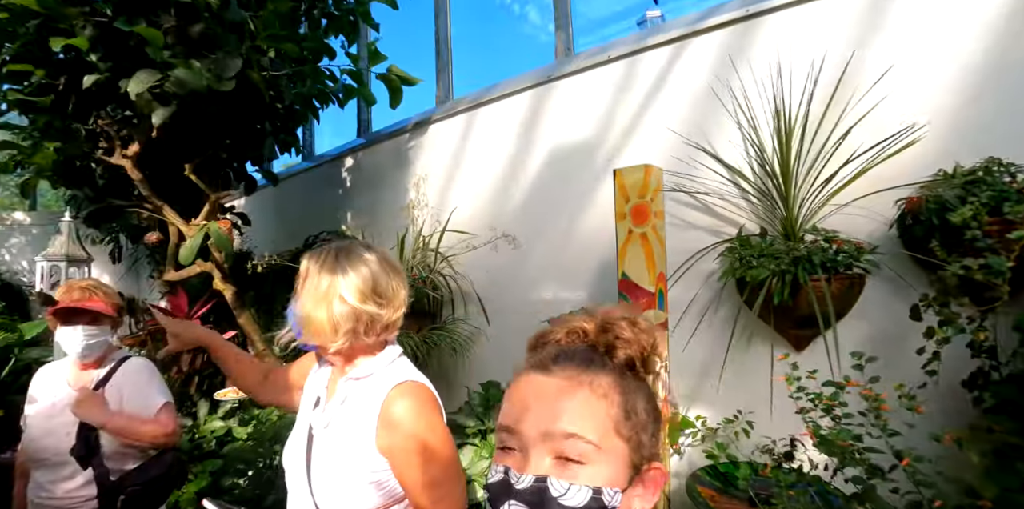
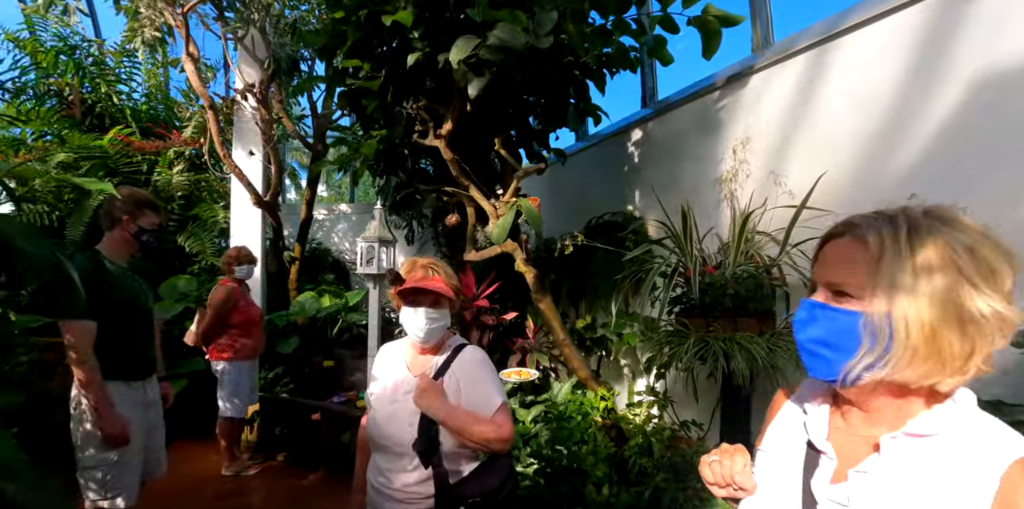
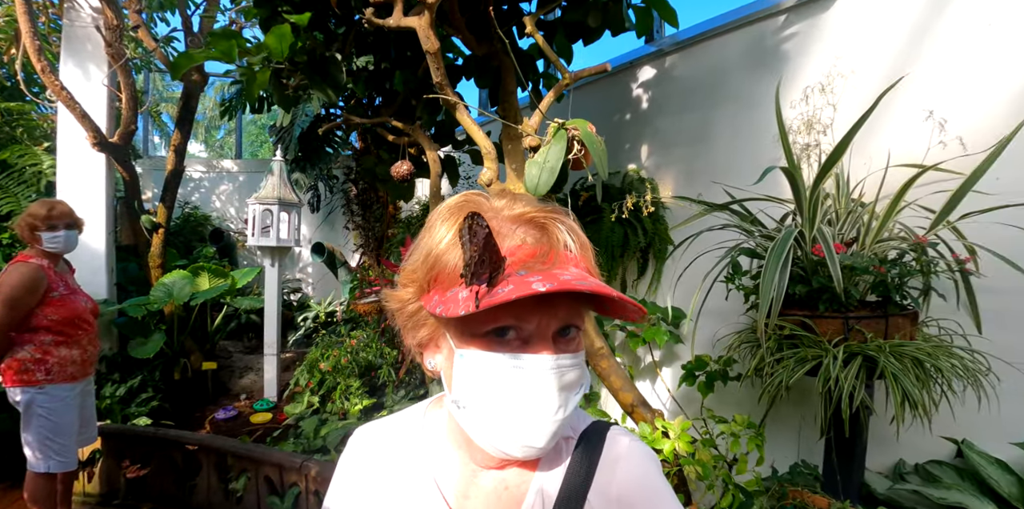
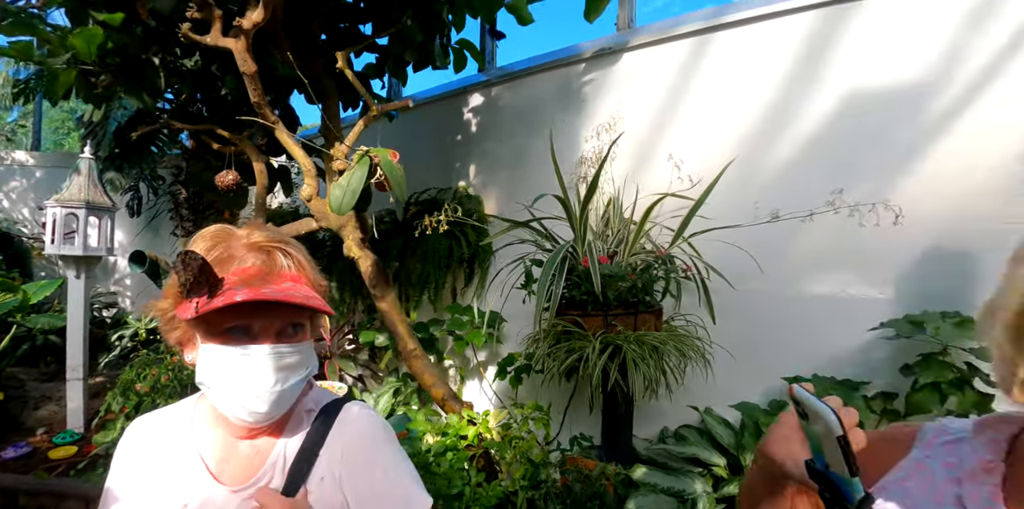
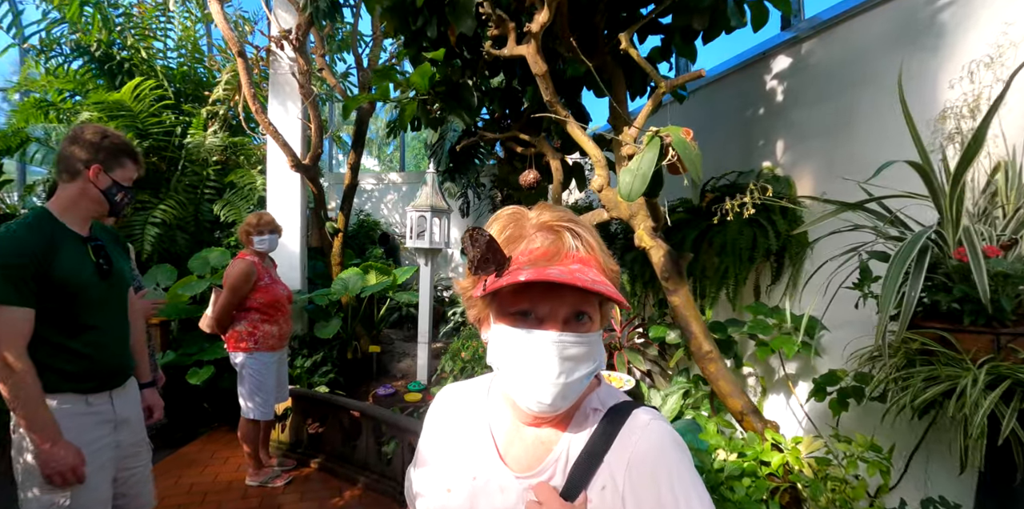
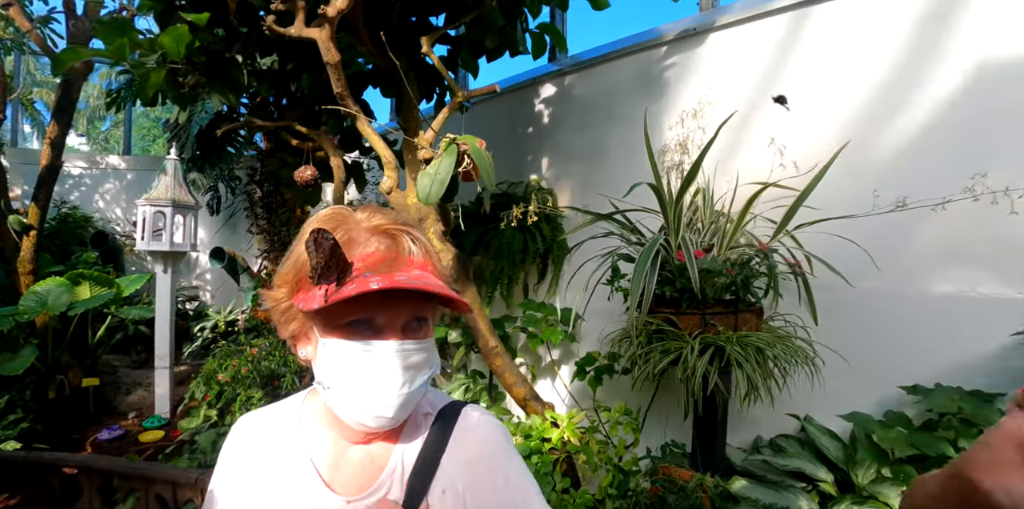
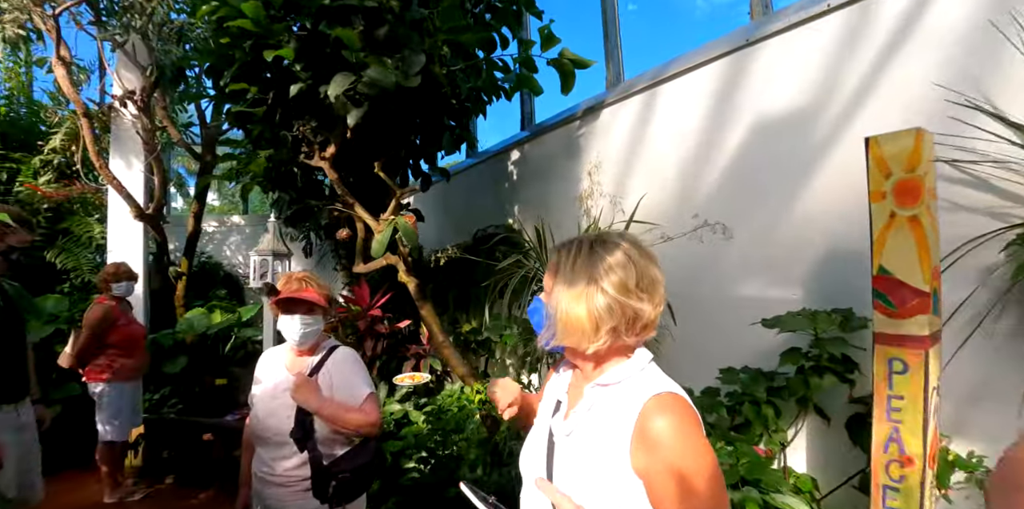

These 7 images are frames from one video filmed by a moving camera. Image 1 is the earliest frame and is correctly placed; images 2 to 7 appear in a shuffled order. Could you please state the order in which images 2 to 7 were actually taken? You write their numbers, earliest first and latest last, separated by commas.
7, 2, 5, 3, 6, 4
